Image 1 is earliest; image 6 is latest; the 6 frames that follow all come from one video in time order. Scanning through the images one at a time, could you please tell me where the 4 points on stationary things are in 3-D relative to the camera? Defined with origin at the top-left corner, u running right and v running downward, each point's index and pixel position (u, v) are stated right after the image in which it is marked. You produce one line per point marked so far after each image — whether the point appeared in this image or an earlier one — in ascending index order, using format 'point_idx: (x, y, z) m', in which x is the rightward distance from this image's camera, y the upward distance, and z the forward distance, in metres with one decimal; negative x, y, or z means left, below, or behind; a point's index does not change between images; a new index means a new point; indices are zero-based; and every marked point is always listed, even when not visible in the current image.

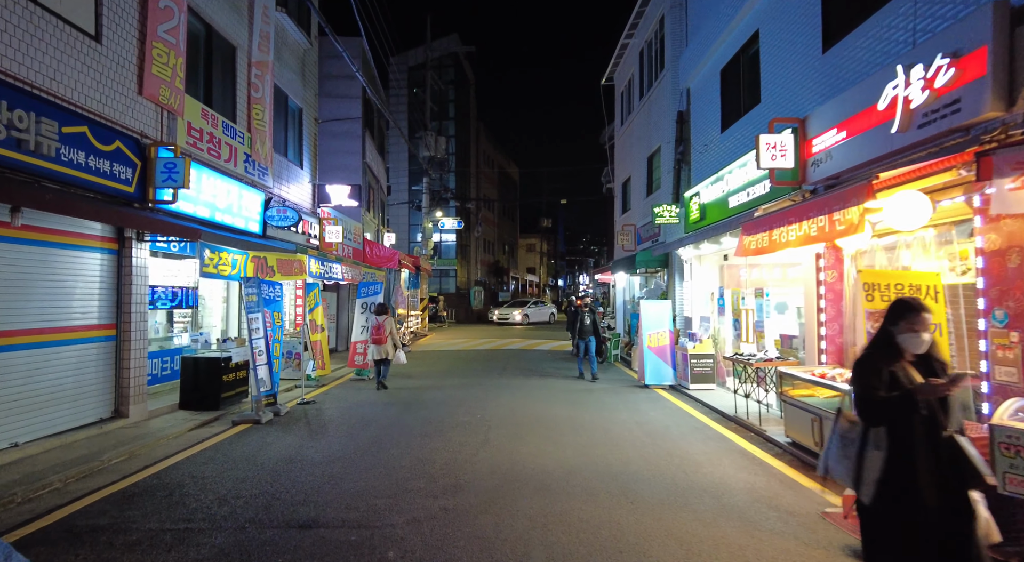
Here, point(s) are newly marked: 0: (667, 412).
0: (+2.6, -2.2, +10.7) m
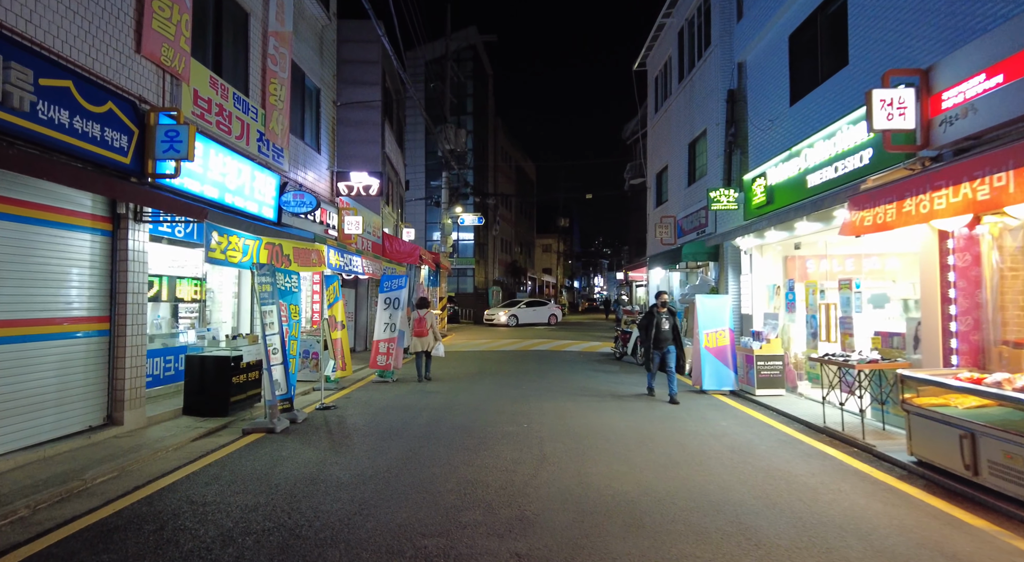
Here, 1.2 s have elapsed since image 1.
0: (+3.3, -2.0, +9.3) m
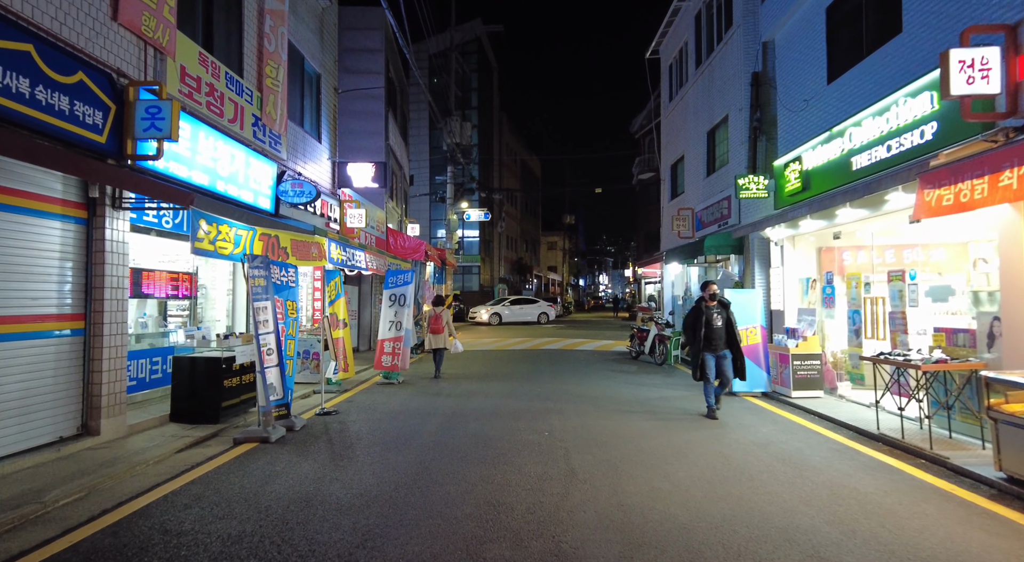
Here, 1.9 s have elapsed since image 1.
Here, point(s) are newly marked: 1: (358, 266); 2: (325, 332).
0: (+3.5, -1.9, +8.4) m
1: (-3.6, +0.3, +15.2) m
2: (-3.3, -0.9, +11.6) m
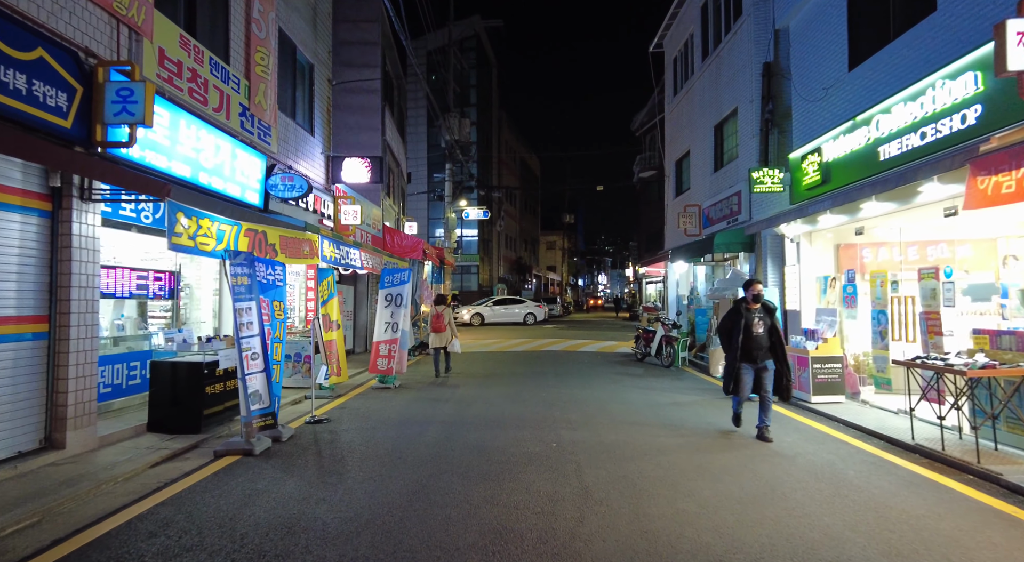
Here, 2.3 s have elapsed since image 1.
0: (+3.6, -1.9, +7.8) m
1: (-3.6, +0.4, +14.6) m
2: (-3.3, -0.9, +11.0) m
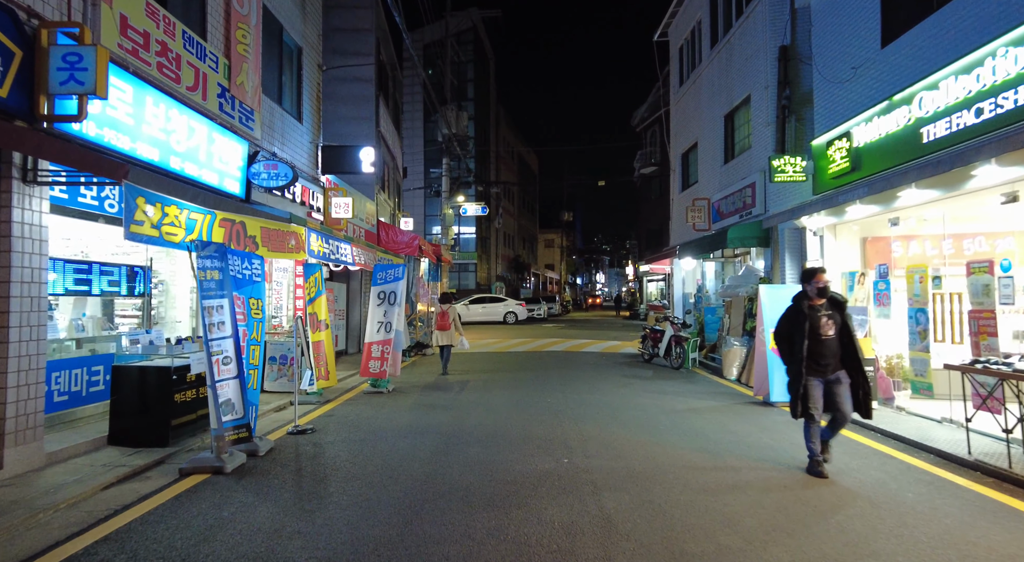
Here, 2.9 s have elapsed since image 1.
0: (+3.6, -1.8, +7.0) m
1: (-3.5, +0.4, +13.7) m
2: (-3.3, -0.8, +10.1) m
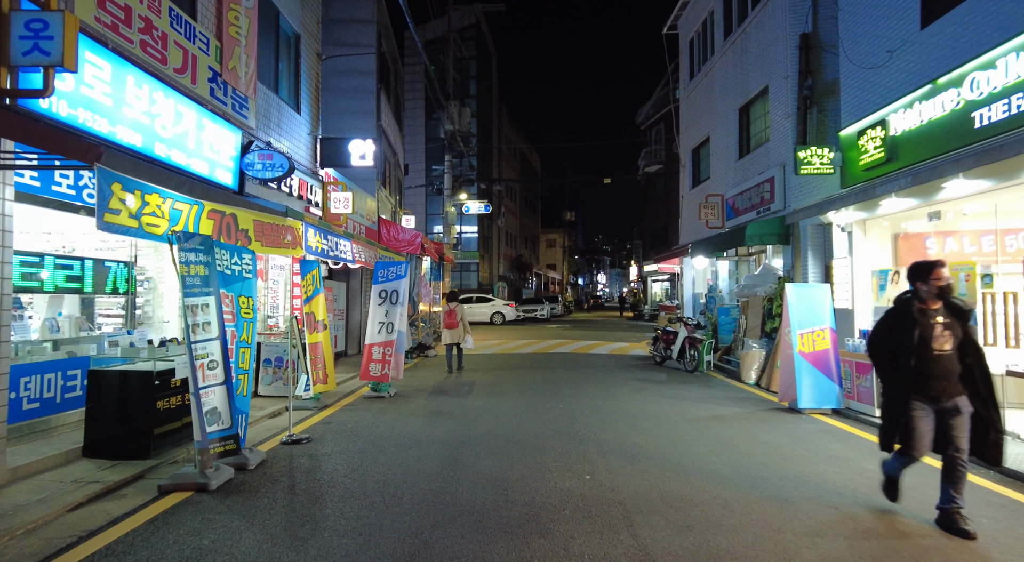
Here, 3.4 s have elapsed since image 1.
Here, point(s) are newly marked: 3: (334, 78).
0: (+3.8, -1.8, +6.3) m
1: (-3.4, +0.5, +13.0) m
2: (-3.1, -0.8, +9.5) m
3: (-4.9, +5.7, +18.1) m
